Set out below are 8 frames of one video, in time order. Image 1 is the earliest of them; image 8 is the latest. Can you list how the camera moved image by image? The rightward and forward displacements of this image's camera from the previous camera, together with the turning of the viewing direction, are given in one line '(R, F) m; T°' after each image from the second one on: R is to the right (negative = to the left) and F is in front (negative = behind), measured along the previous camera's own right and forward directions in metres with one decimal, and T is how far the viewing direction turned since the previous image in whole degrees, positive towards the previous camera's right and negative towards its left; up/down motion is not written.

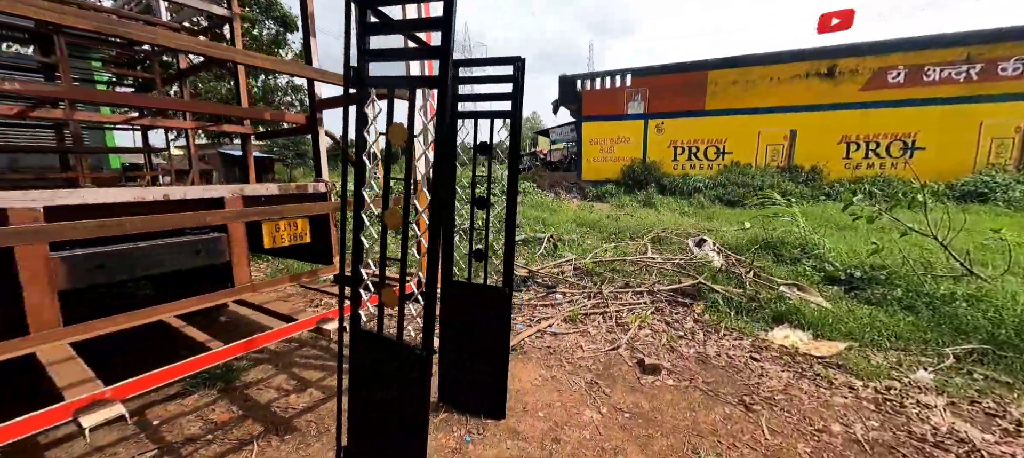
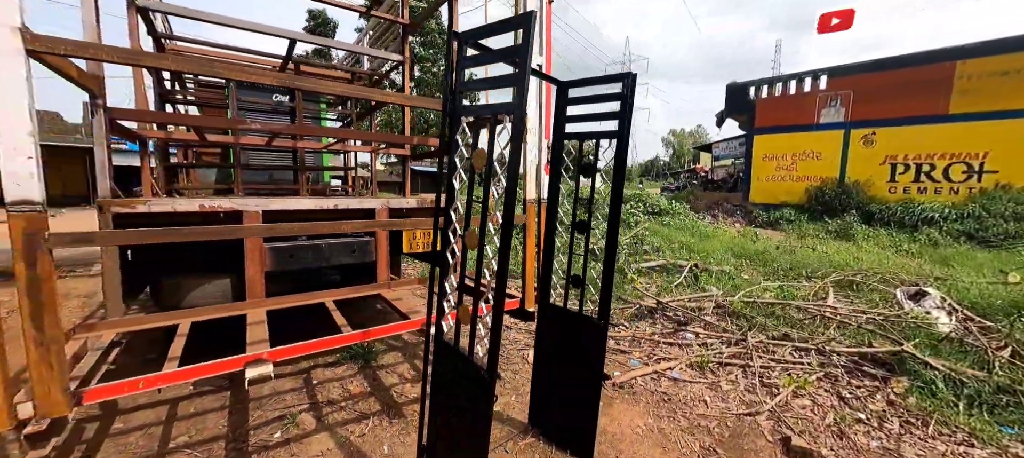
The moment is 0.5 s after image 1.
(+0.3, +0.1) m; -22°
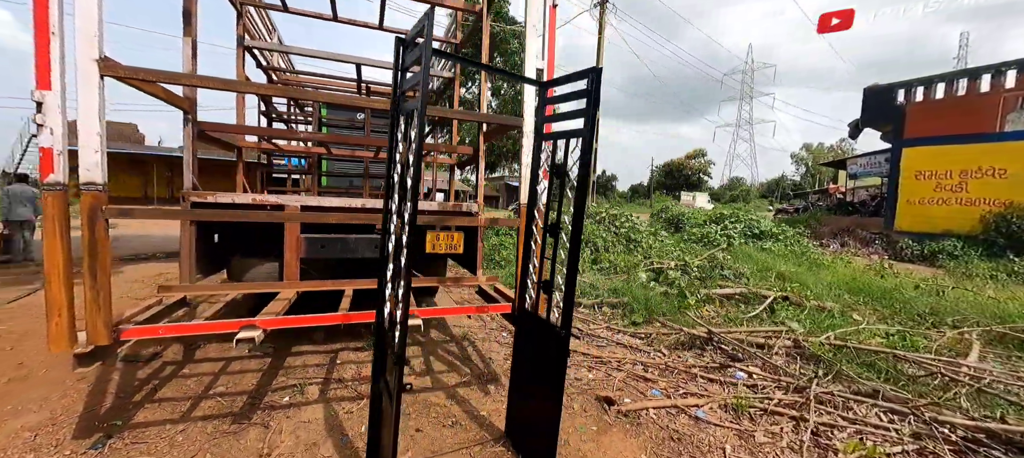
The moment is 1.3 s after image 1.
(+0.7, +0.1) m; -15°
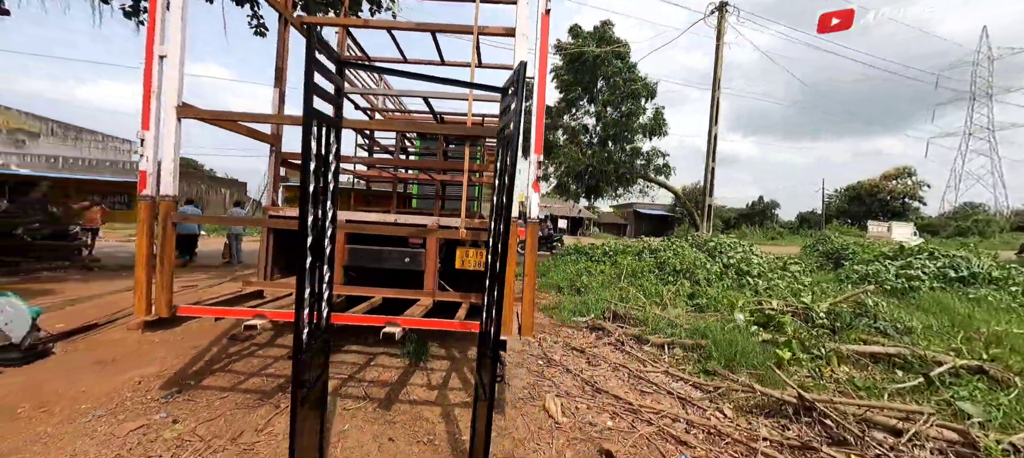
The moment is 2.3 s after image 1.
(+0.9, +0.3) m; -21°
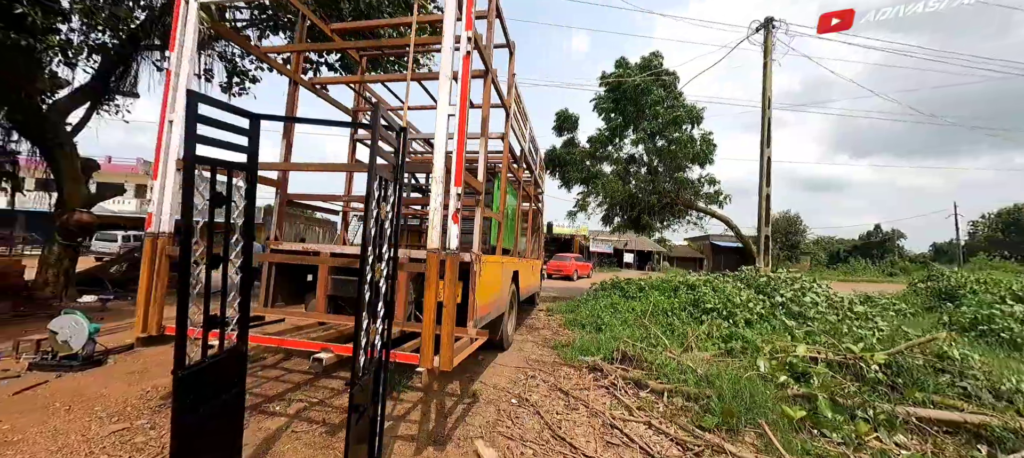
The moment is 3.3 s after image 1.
(+1.0, +0.1) m; -11°
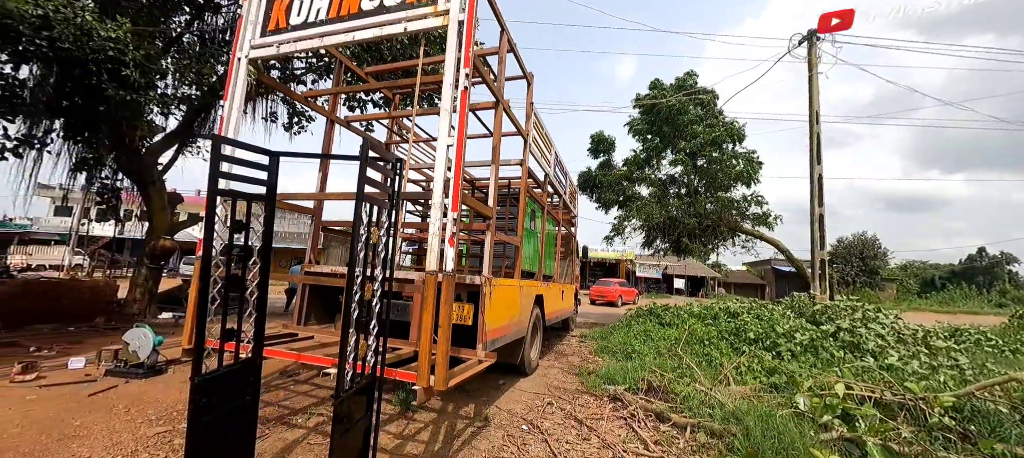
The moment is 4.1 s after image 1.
(+0.4, 0.0) m; -7°
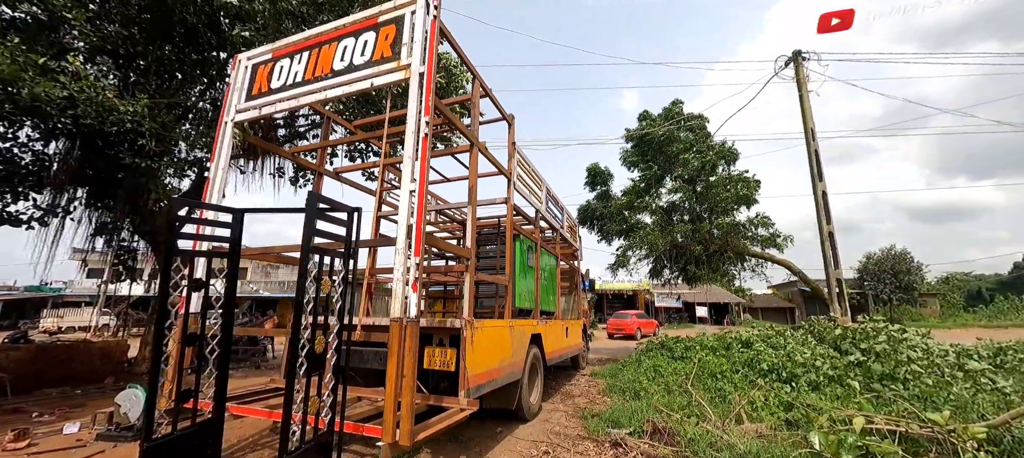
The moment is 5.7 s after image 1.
(+0.4, 0.0) m; -2°
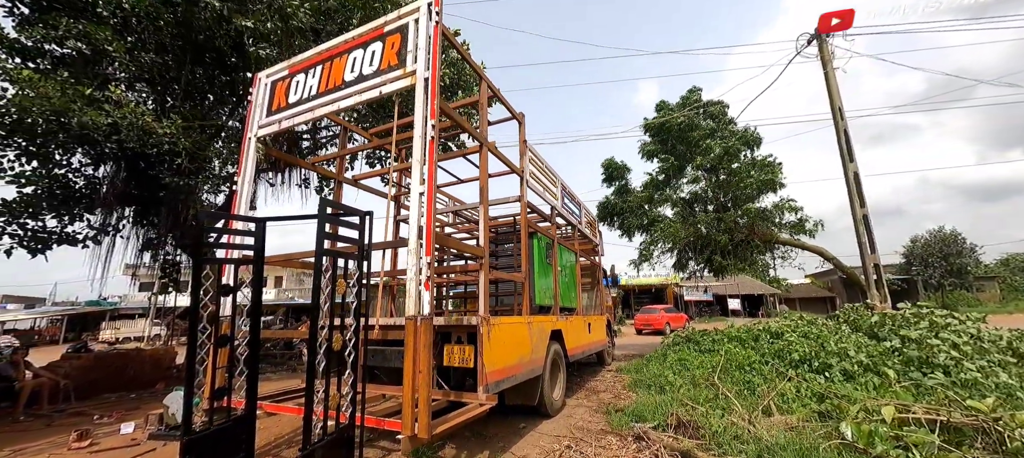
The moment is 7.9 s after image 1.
(+0.1, 0.0) m; -4°
